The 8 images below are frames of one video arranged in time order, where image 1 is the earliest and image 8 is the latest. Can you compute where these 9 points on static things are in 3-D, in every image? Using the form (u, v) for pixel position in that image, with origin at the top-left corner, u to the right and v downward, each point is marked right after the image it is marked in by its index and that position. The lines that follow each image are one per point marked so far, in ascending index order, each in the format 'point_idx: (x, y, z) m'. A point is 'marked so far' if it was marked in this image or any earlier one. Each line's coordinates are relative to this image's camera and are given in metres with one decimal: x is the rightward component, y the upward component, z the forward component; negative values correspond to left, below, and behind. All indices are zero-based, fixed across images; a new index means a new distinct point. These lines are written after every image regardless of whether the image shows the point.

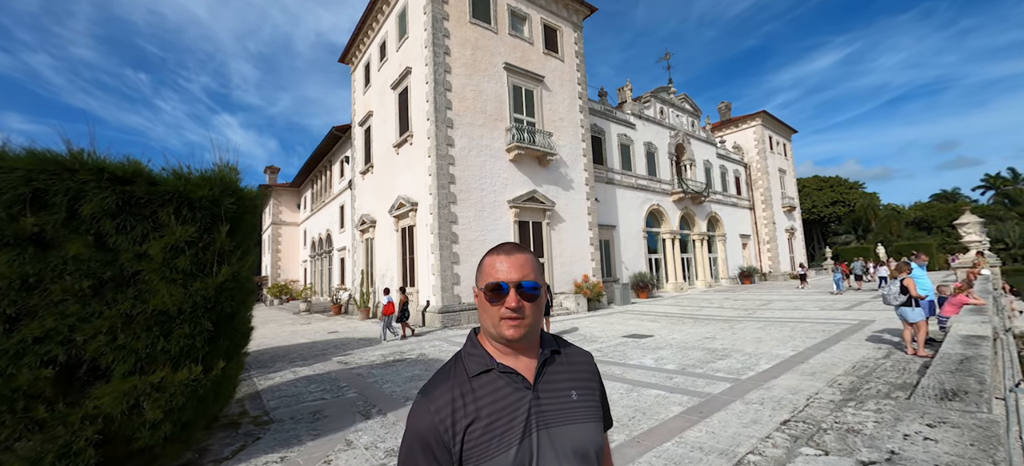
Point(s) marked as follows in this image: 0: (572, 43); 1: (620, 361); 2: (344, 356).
0: (+2.5, +7.9, +17.1) m
1: (+2.1, -2.4, +7.8) m
2: (-4.0, -2.9, +9.7) m
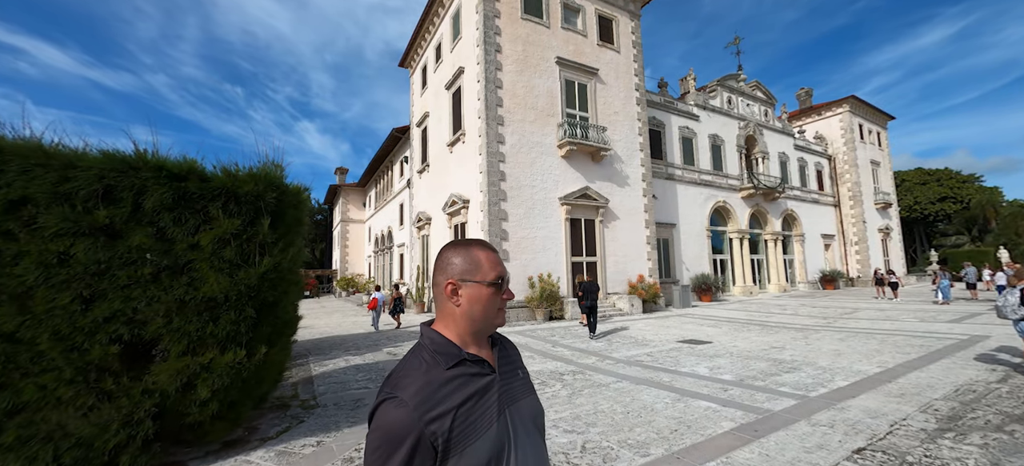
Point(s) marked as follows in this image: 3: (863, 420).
0: (+4.7, +7.9, +16.3) m
1: (+2.8, -2.4, +7.3) m
2: (-2.9, -2.8, +10.0) m
3: (+3.9, -2.1, +4.6) m
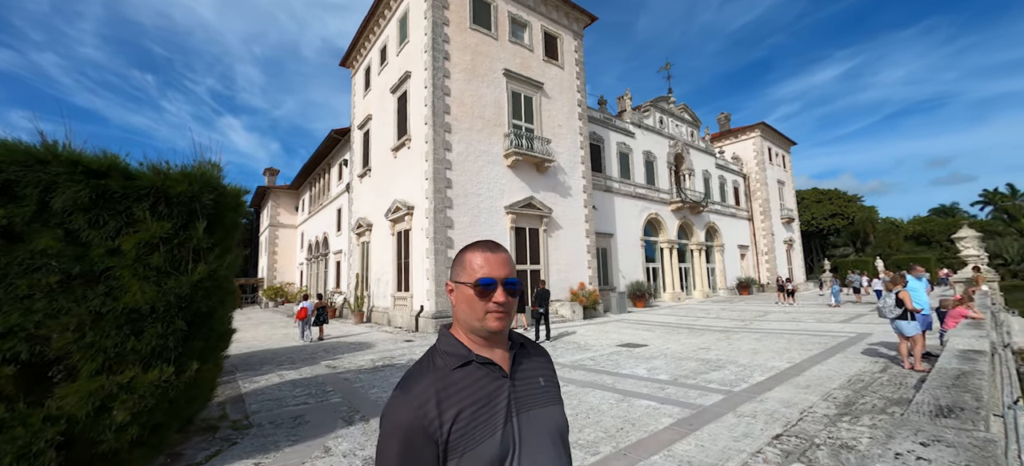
0: (+2.5, +7.5, +17.1) m
1: (+1.9, -2.6, +7.7) m
2: (-4.1, -2.9, +9.5) m
3: (+3.4, -2.2, +5.2) m
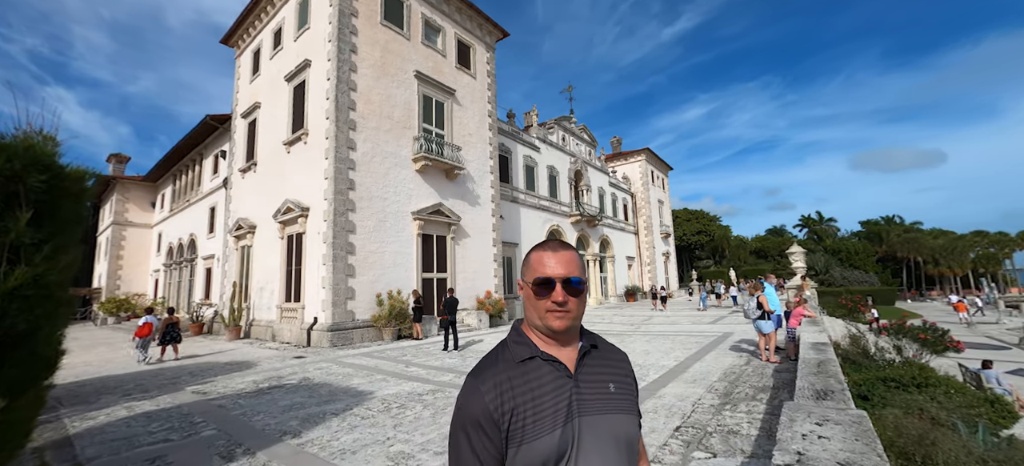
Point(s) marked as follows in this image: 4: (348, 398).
0: (-1.2, +7.2, +17.4) m
1: (+0.2, -2.7, +7.8) m
2: (-6.1, -2.9, +8.1) m
3: (+2.3, -2.4, +5.7) m
4: (-2.6, -2.7, +6.6) m
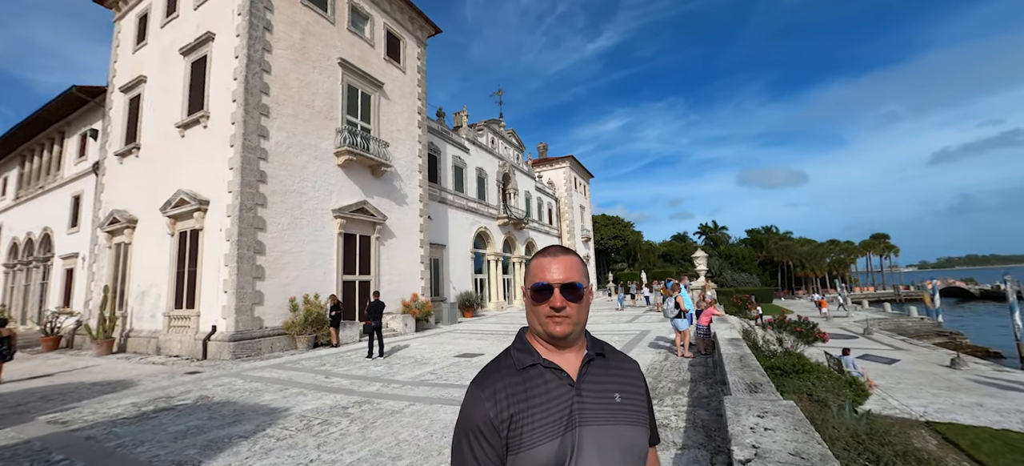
0: (-4.0, +7.2, +16.7) m
1: (-1.0, -2.7, +7.6) m
2: (-7.2, -2.8, +6.7) m
3: (+1.4, -2.4, +5.9) m
4: (-3.6, -2.6, +5.9) m
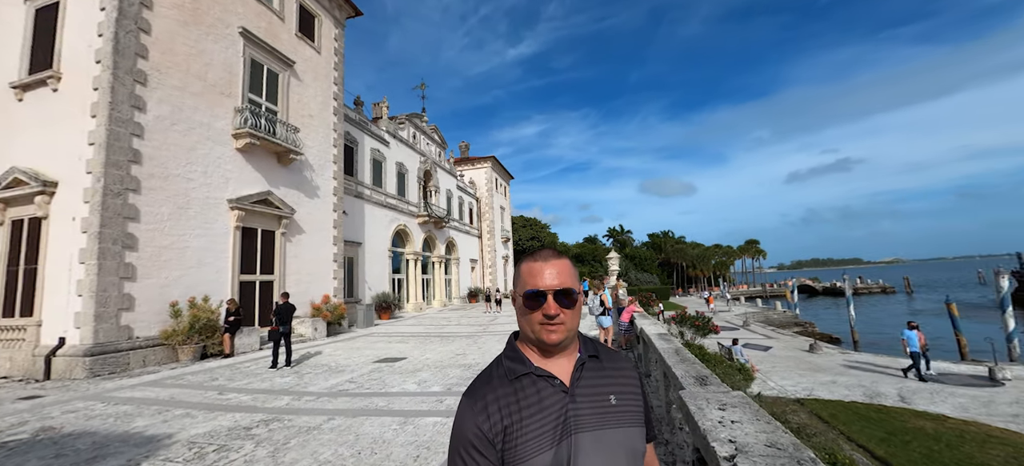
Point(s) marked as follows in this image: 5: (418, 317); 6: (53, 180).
0: (-6.8, +7.3, +15.3) m
1: (-2.2, -2.6, +6.9) m
2: (-8.1, -2.6, +4.8) m
3: (+0.5, -2.4, +5.8) m
4: (-4.4, -2.5, +4.7) m
5: (-4.3, -3.9, +18.9) m
6: (-9.8, +1.1, +8.8) m
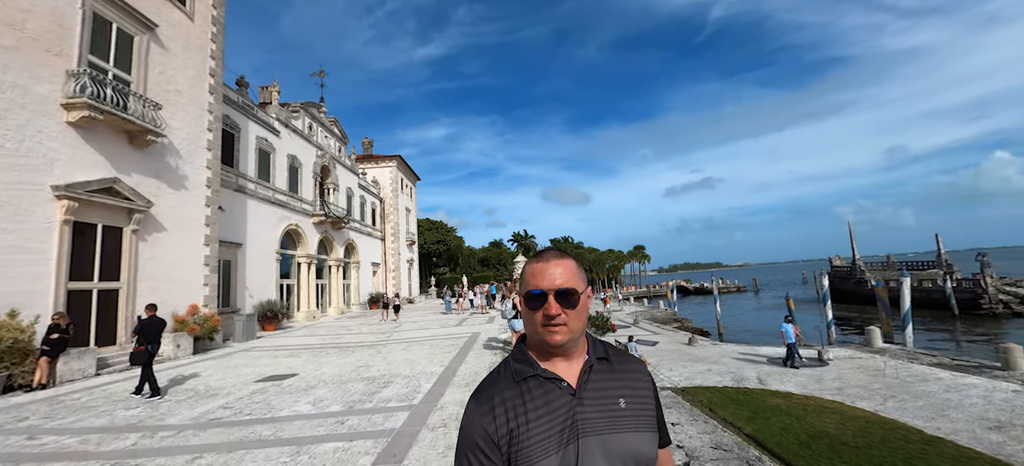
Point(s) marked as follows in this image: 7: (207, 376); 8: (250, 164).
0: (-9.8, +7.3, +13.1) m
1: (-3.5, -2.6, +5.9) m
2: (-8.8, -2.5, +2.4) m
3: (-0.6, -2.4, +5.4) m
4: (-5.1, -2.4, +3.3) m
5: (-8.3, -3.9, +17.0) m
6: (-11.3, +1.3, +6.0) m
7: (-6.3, -2.9, +8.4) m
8: (-10.2, +2.7, +15.9) m
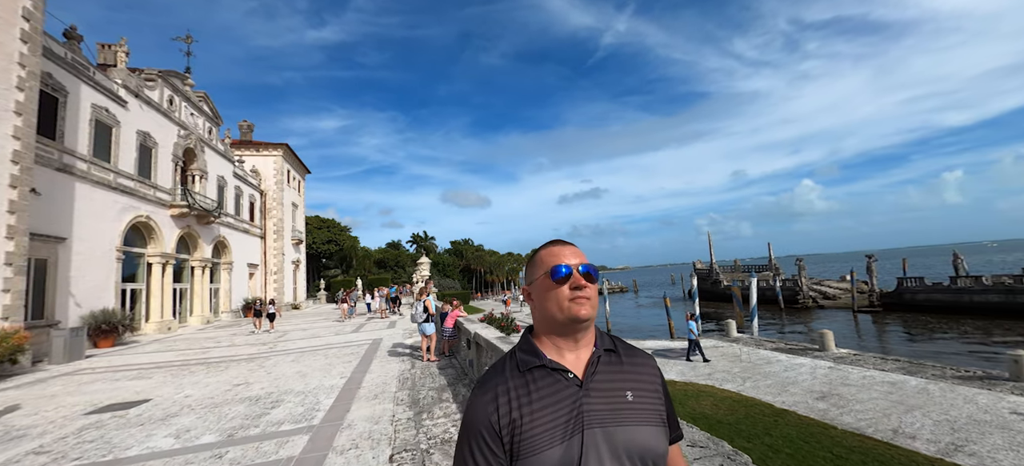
0: (-12.1, +7.6, +10.1) m
1: (-4.5, -2.4, +4.5) m
2: (-8.7, -2.2, -0.1) m
3: (-1.5, -2.3, +4.7) m
4: (-5.4, -2.2, +1.6) m
5: (-11.9, -3.7, +14.1) m
6: (-11.9, +1.6, +2.8) m
7: (-7.8, -2.7, +6.3) m
8: (-13.3, +2.9, +12.6) m
